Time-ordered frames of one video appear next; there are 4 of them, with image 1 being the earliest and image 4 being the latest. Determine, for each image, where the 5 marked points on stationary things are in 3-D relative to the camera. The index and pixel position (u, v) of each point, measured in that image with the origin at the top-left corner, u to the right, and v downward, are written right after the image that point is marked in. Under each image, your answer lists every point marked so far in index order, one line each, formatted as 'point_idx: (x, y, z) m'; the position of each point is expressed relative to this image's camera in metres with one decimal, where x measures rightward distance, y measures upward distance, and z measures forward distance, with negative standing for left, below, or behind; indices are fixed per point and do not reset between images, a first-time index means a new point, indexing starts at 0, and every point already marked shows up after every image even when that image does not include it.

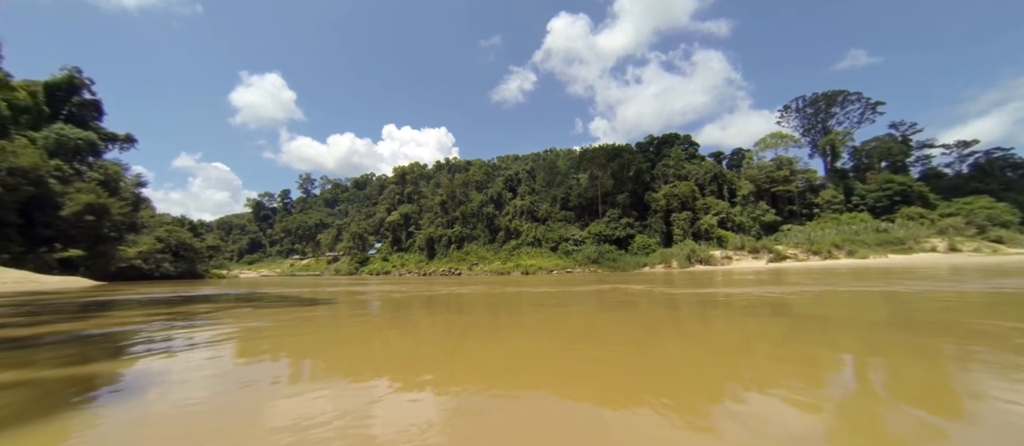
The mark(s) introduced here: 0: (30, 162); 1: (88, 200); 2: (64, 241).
0: (-23.5, +3.0, +16.7) m
1: (-23.4, +1.3, +18.9) m
2: (-24.9, -1.0, +18.8) m
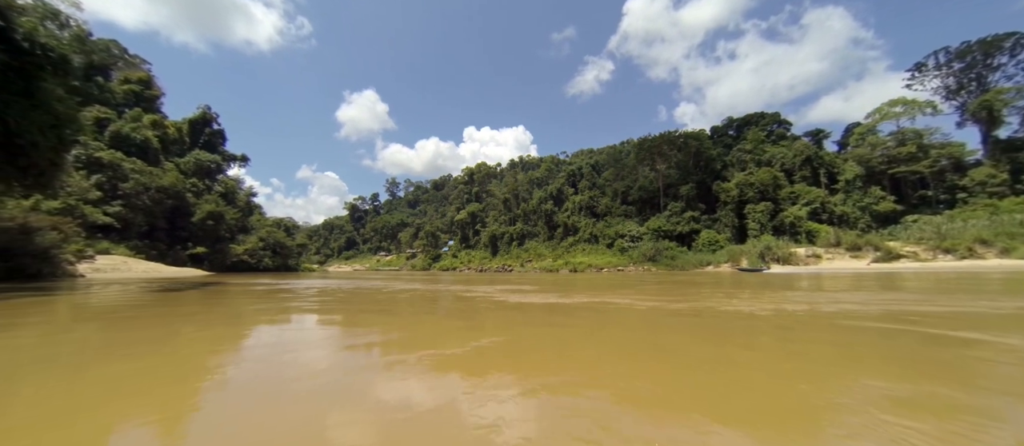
0: (-22.1, +2.7, +22.1) m
1: (-21.5, +1.0, +24.2) m
2: (-22.9, -1.3, +24.5) m
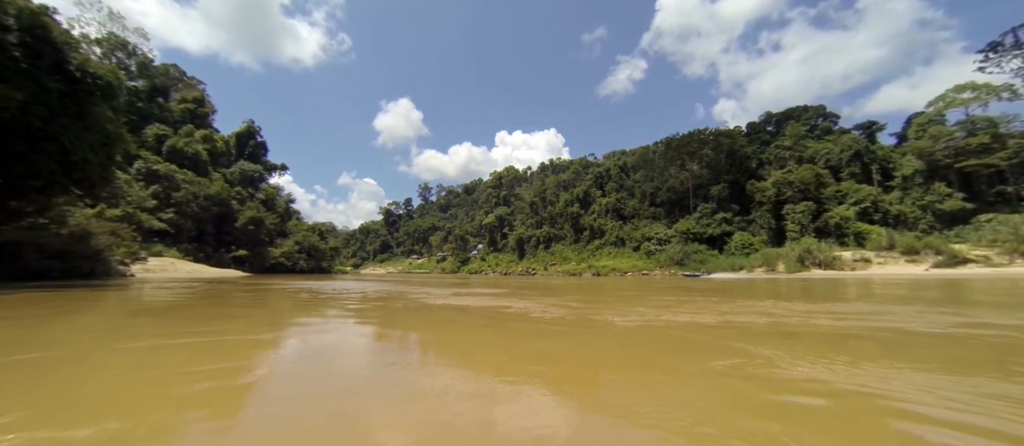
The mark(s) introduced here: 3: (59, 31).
0: (-21.0, +2.3, +24.2) m
1: (-20.1, +0.6, +26.3) m
2: (-21.5, -1.7, +26.7) m
3: (-13.3, +5.5, +10.0) m
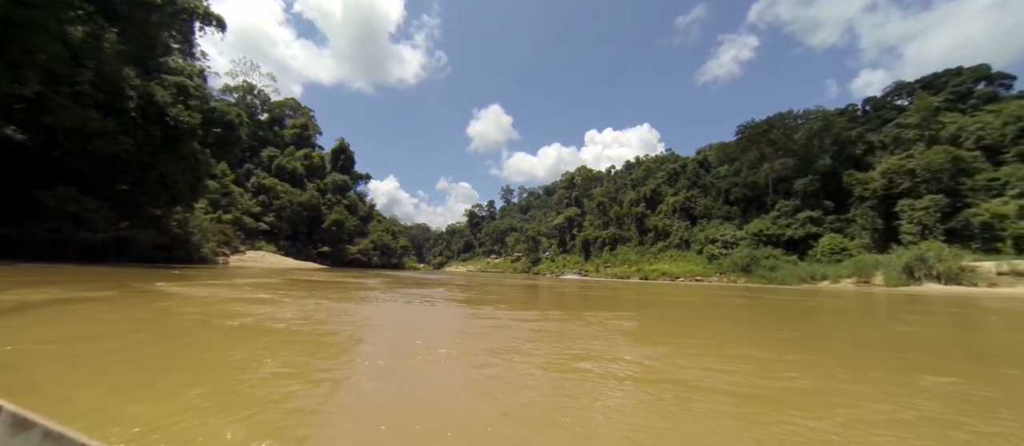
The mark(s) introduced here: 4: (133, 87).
0: (-18.0, +2.2, +29.9) m
1: (-16.6, +0.5, +31.7) m
2: (-17.8, -1.8, +32.4) m
3: (-14.4, +5.4, +14.1) m
4: (-14.6, +5.3, +13.2) m
